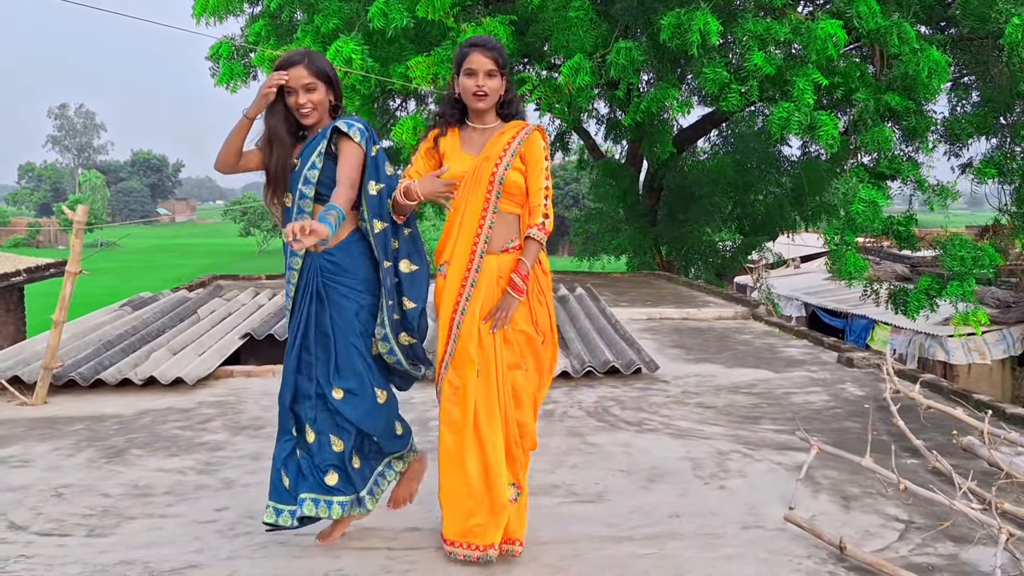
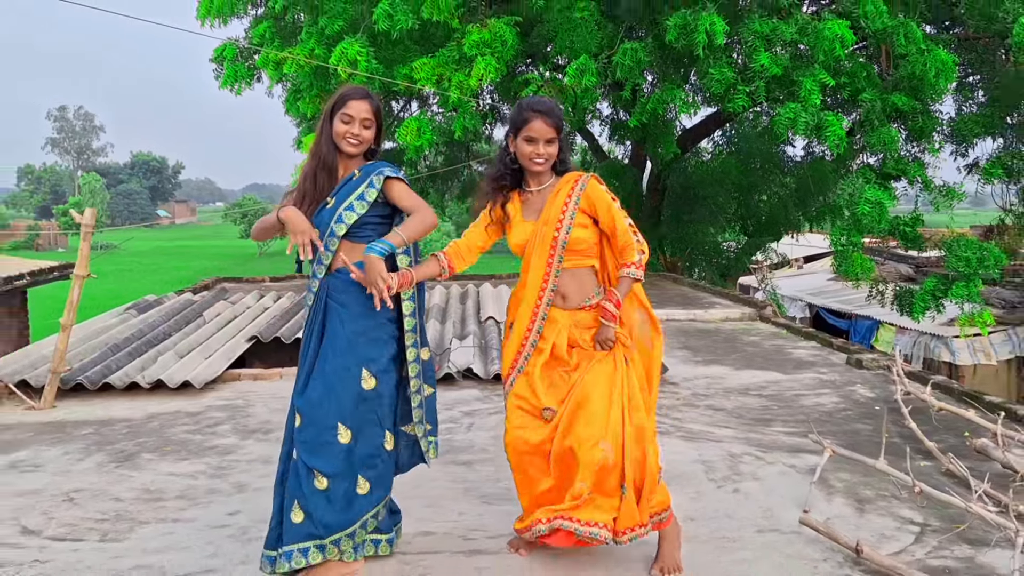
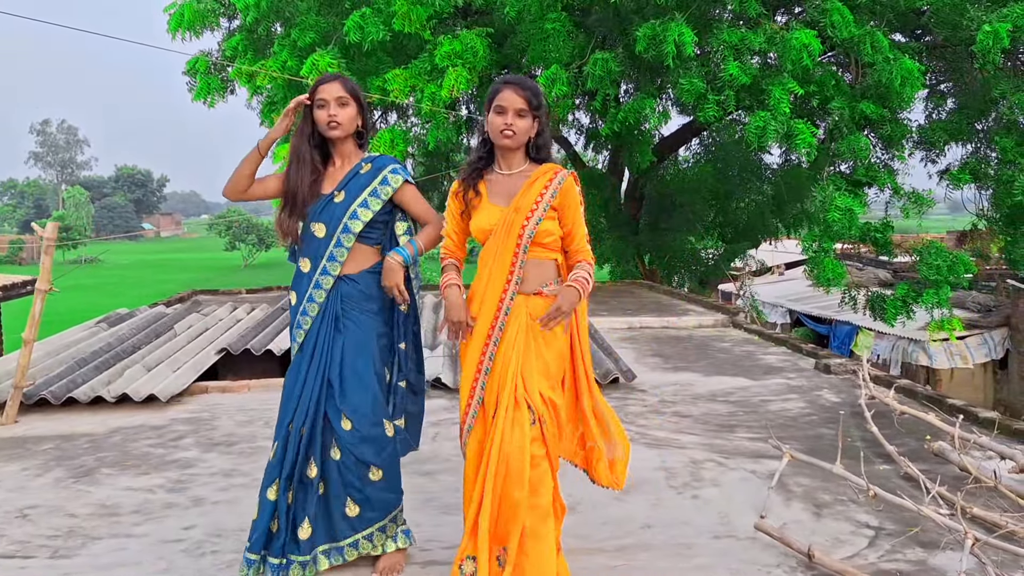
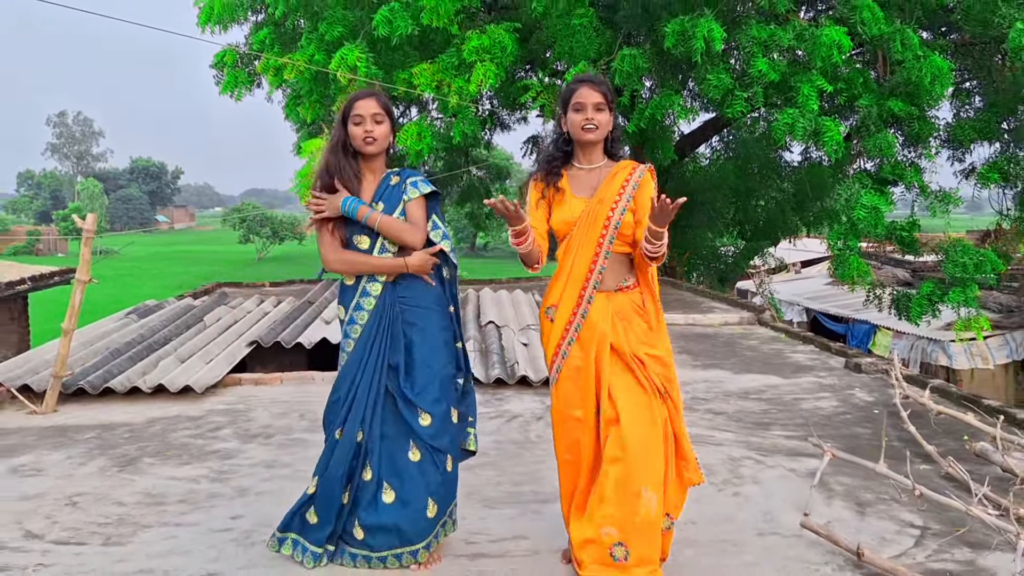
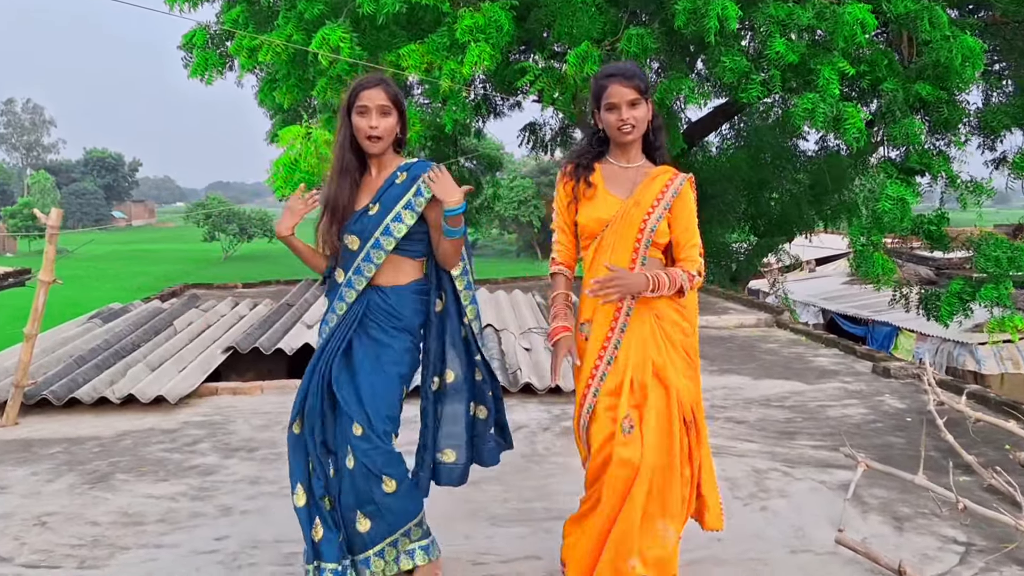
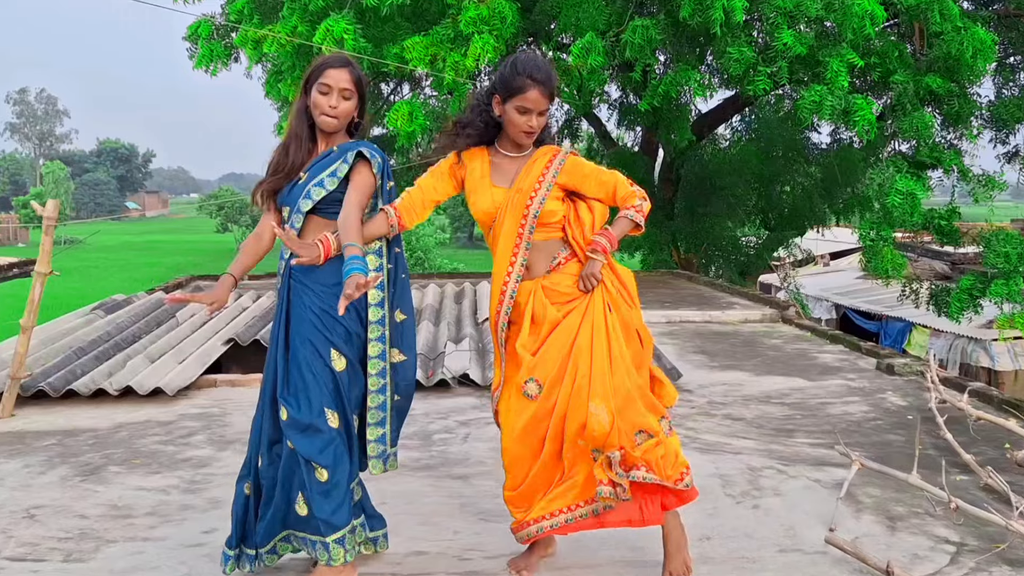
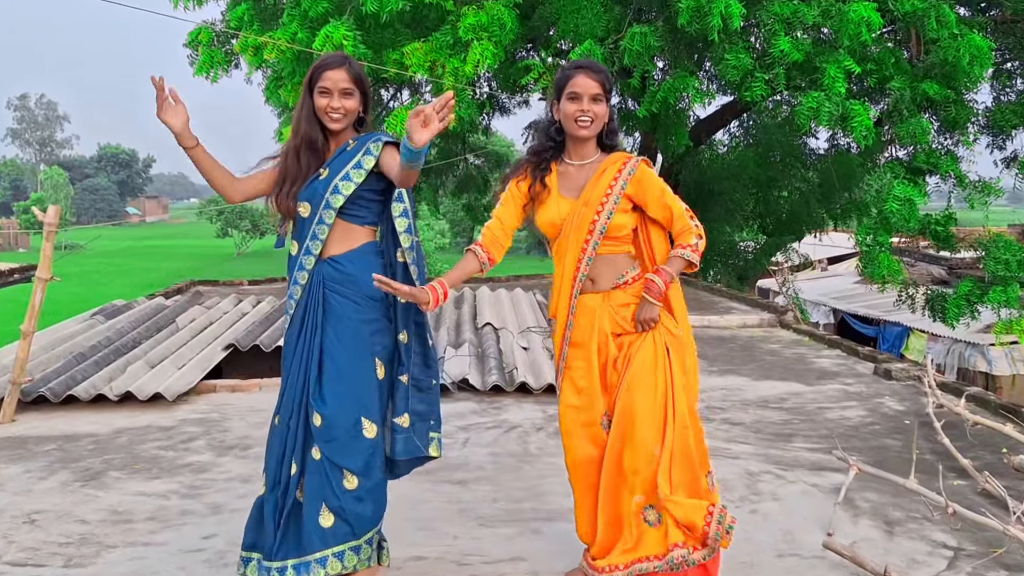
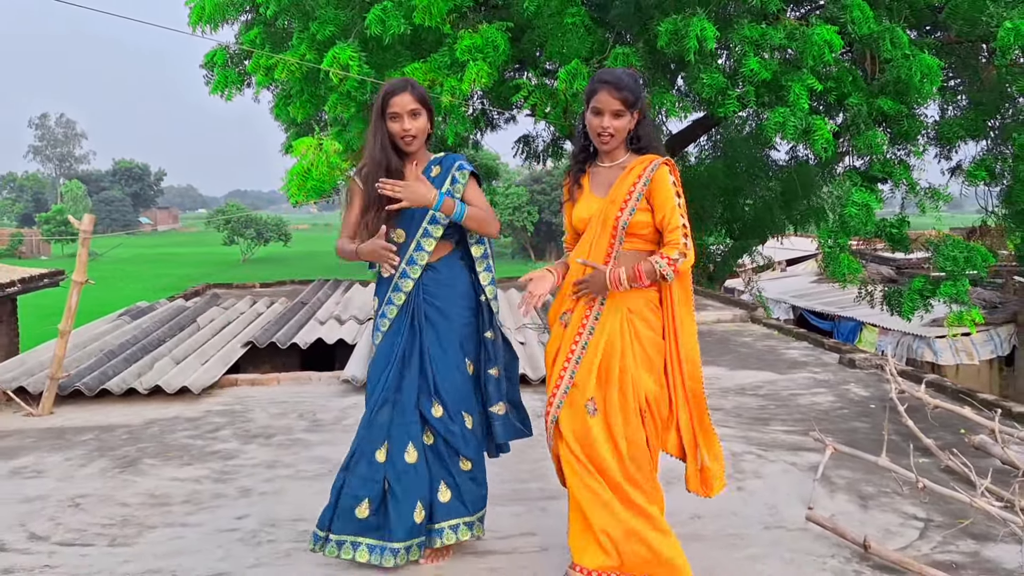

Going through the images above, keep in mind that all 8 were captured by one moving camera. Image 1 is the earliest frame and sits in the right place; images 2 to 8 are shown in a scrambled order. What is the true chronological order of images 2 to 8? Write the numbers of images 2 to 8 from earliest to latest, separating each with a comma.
6, 2, 7, 4, 5, 8, 3
